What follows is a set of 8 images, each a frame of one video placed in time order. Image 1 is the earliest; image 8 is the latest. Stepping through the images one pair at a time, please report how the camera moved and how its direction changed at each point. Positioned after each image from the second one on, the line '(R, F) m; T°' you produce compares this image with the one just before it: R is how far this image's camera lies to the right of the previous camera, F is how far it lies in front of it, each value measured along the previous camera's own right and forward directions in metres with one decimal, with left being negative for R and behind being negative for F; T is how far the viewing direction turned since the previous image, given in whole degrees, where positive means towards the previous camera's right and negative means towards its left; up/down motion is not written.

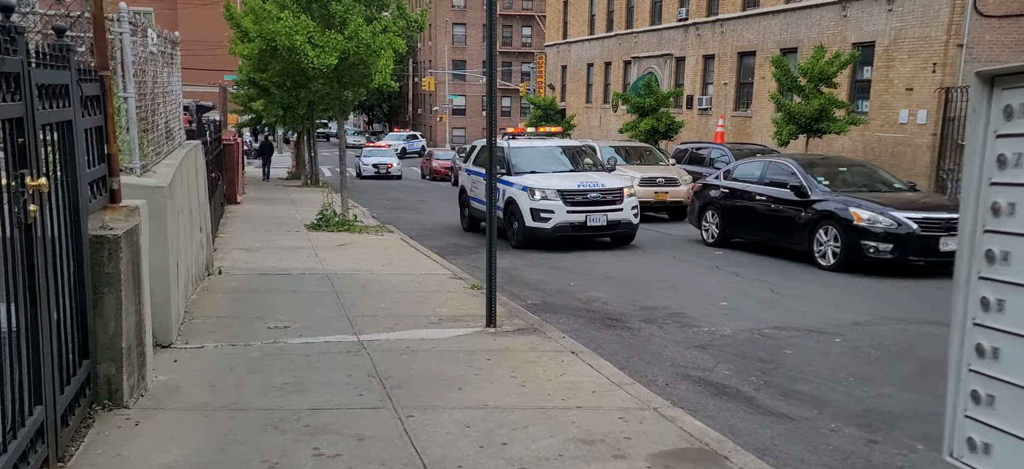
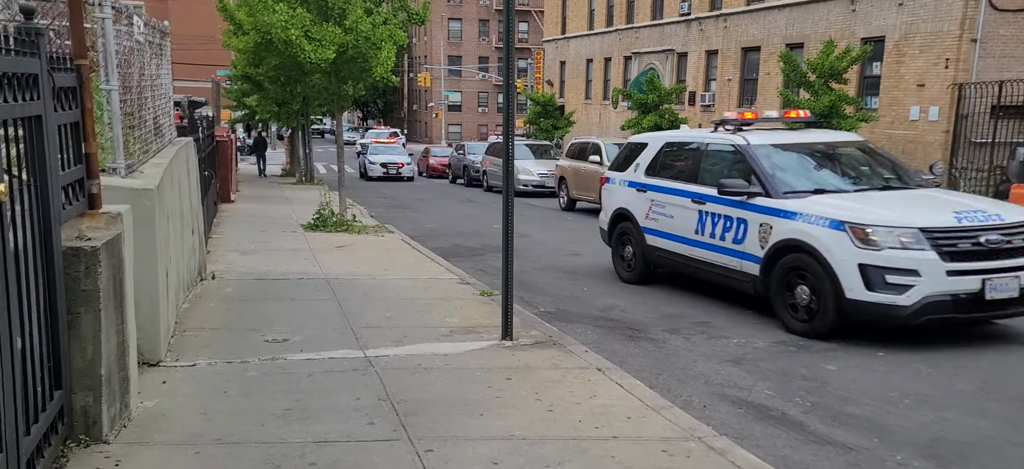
(-0.2, +0.5) m; 0°
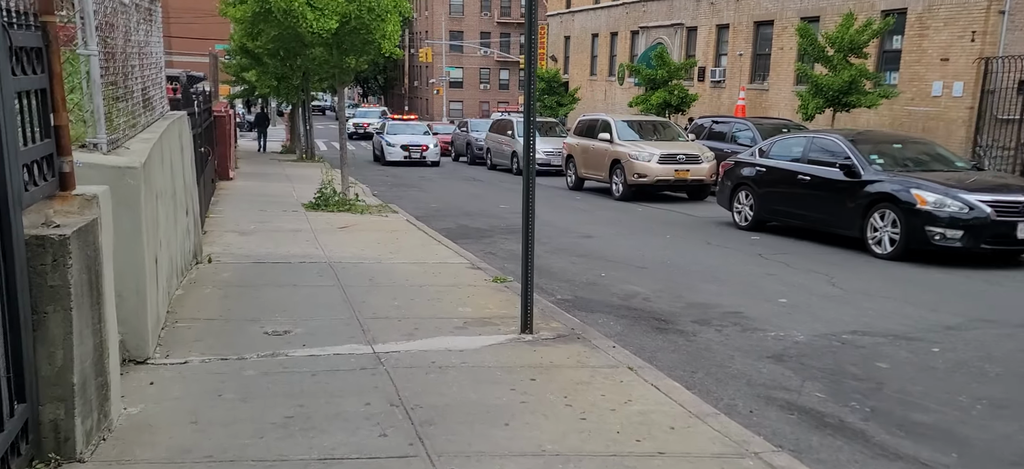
(-0.1, +0.6) m; 0°
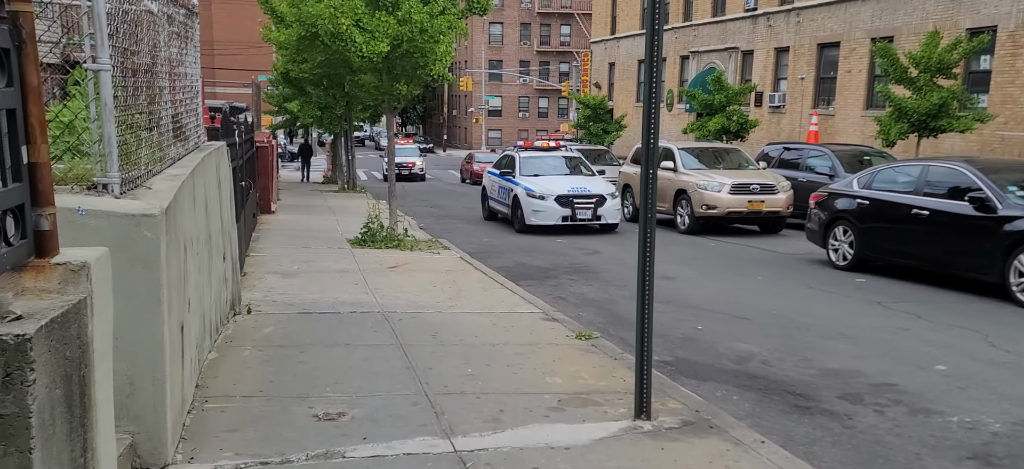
(-0.4, +1.2) m; -2°
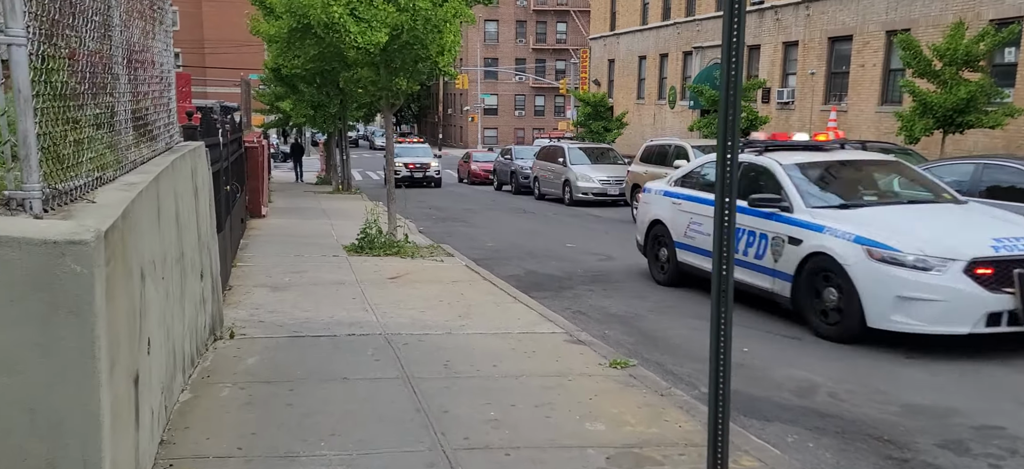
(-0.2, +1.0) m; 0°
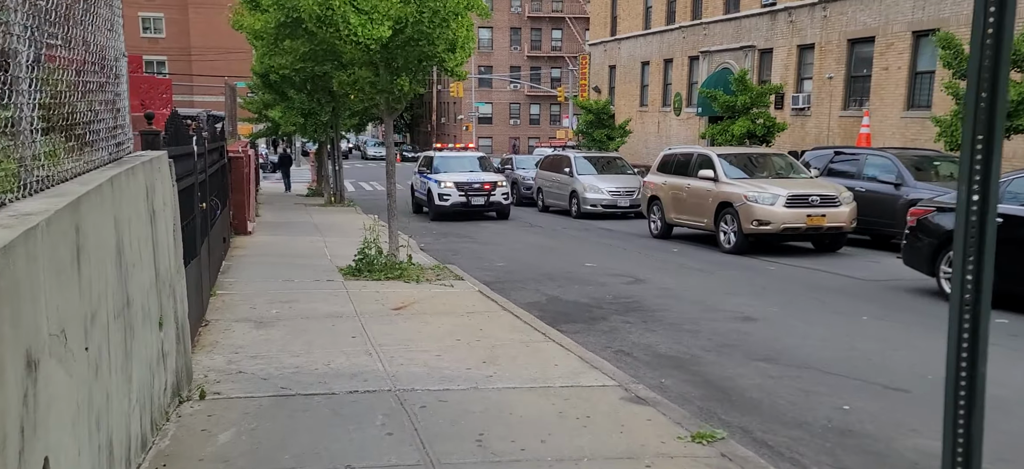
(-0.3, +1.5) m; +1°
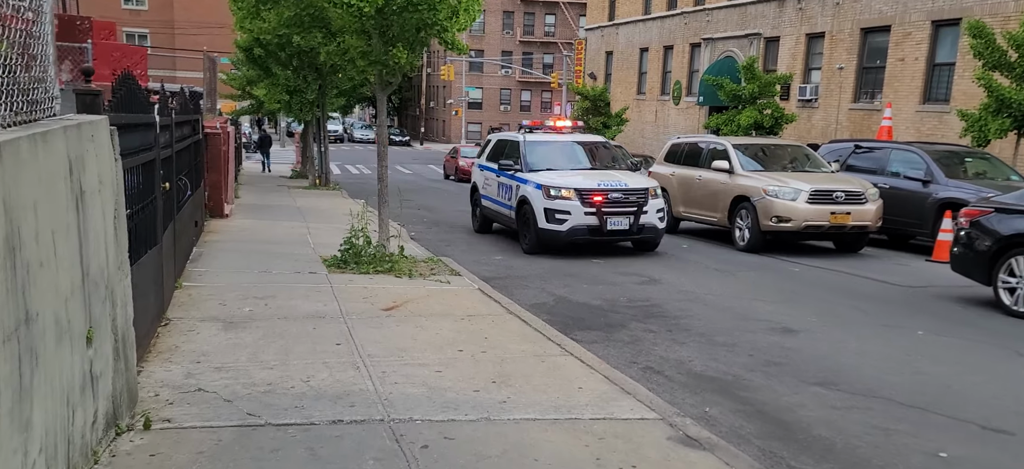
(-0.2, +1.1) m; +1°
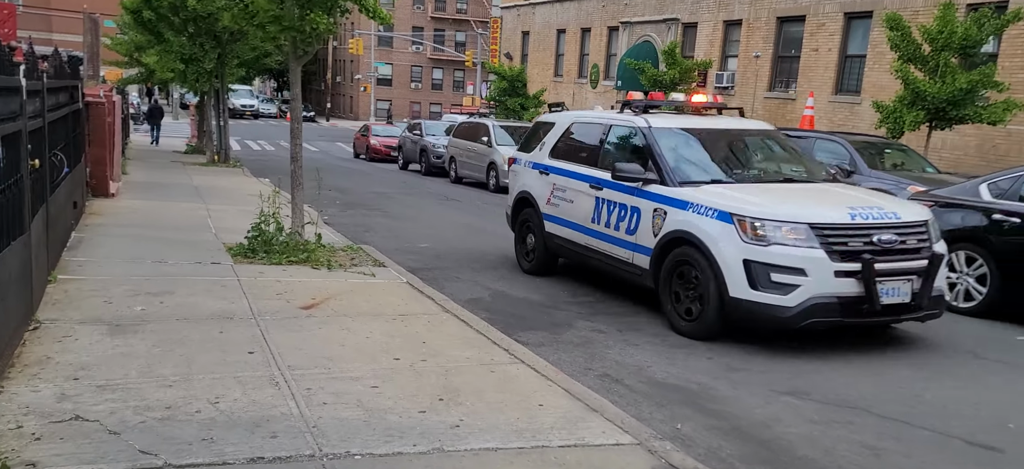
(-0.3, +0.8) m; +6°
